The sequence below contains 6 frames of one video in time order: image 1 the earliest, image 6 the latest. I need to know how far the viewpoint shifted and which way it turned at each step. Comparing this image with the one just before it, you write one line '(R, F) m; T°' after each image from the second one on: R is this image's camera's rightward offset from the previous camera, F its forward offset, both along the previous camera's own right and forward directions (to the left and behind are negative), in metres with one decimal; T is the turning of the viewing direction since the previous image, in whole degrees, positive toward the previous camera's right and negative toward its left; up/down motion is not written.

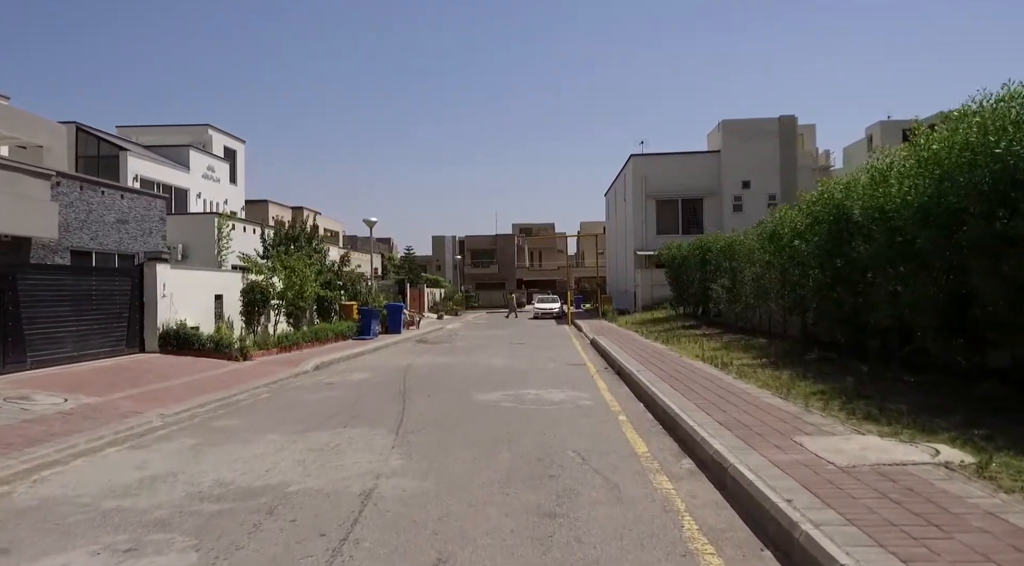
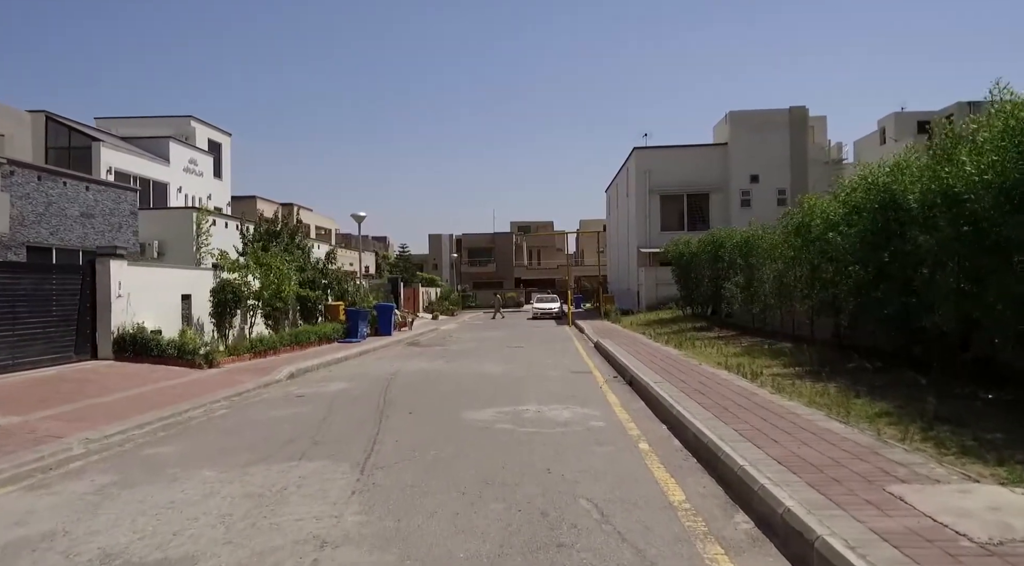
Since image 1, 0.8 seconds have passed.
(0.0, +2.0) m; 0°
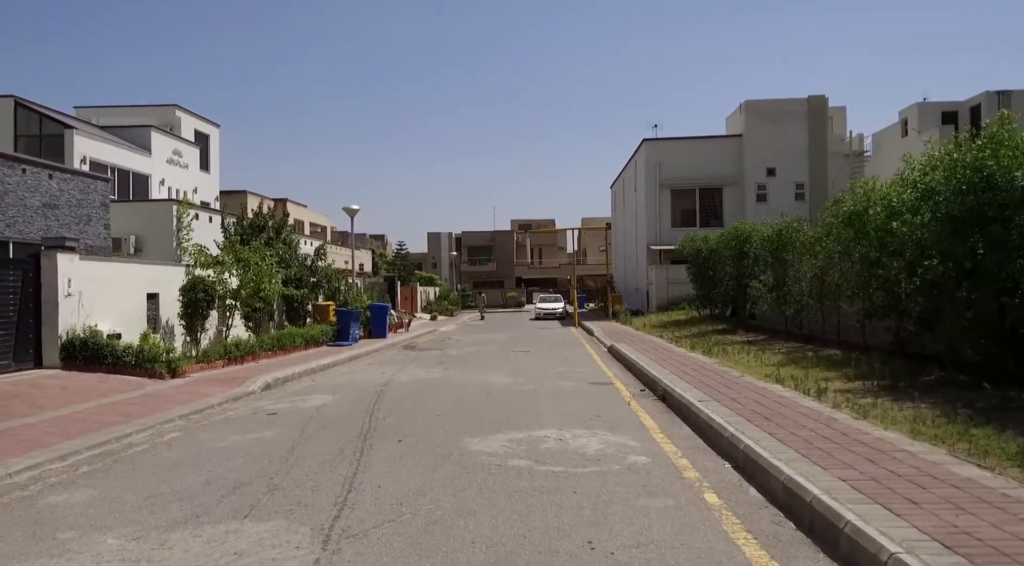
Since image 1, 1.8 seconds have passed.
(-0.2, +2.2) m; 0°
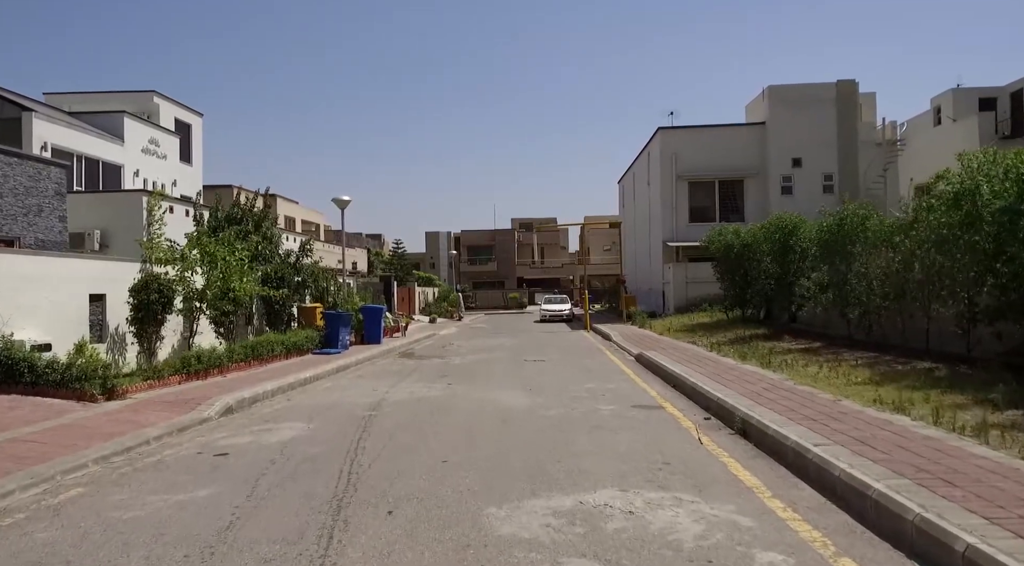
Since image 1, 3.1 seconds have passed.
(-0.4, +3.0) m; 0°
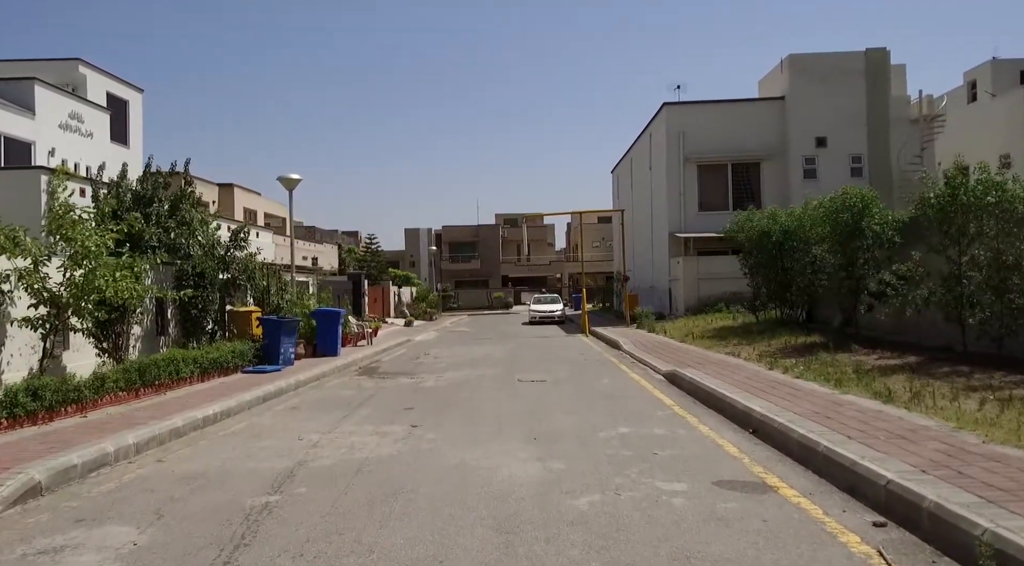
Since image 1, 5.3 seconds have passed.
(-0.1, +4.8) m; +1°
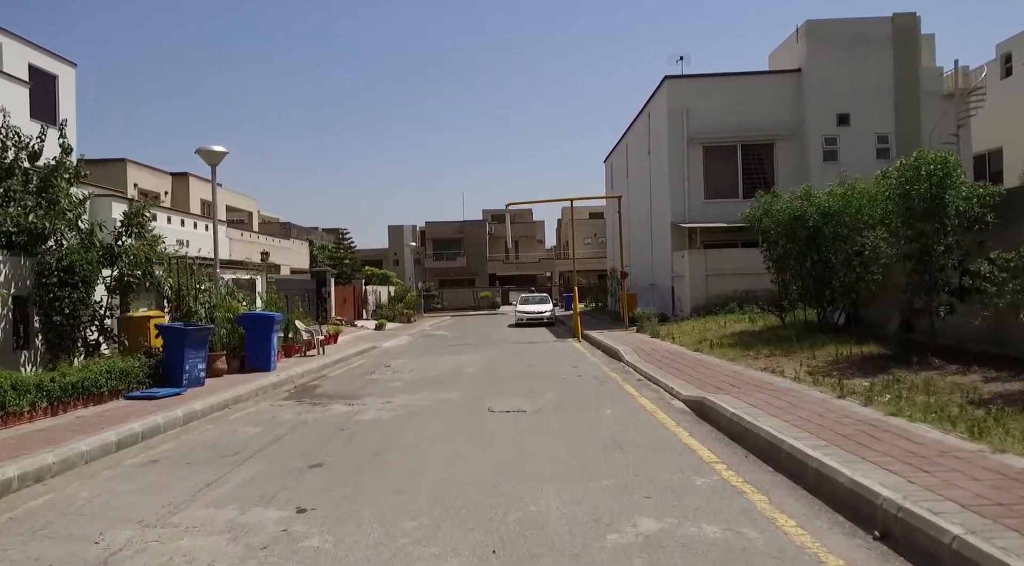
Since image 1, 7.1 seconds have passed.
(+0.4, +4.0) m; +1°
